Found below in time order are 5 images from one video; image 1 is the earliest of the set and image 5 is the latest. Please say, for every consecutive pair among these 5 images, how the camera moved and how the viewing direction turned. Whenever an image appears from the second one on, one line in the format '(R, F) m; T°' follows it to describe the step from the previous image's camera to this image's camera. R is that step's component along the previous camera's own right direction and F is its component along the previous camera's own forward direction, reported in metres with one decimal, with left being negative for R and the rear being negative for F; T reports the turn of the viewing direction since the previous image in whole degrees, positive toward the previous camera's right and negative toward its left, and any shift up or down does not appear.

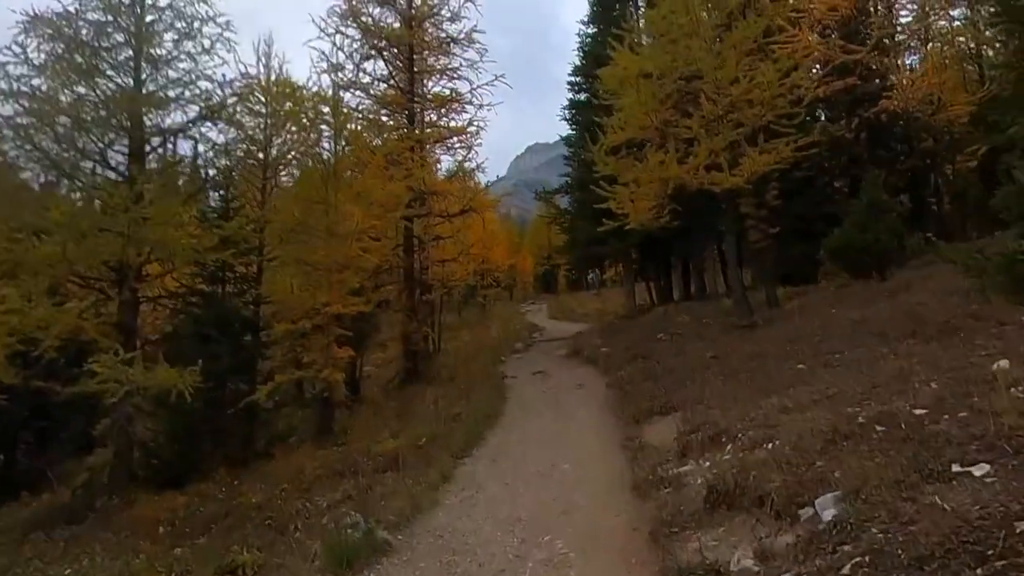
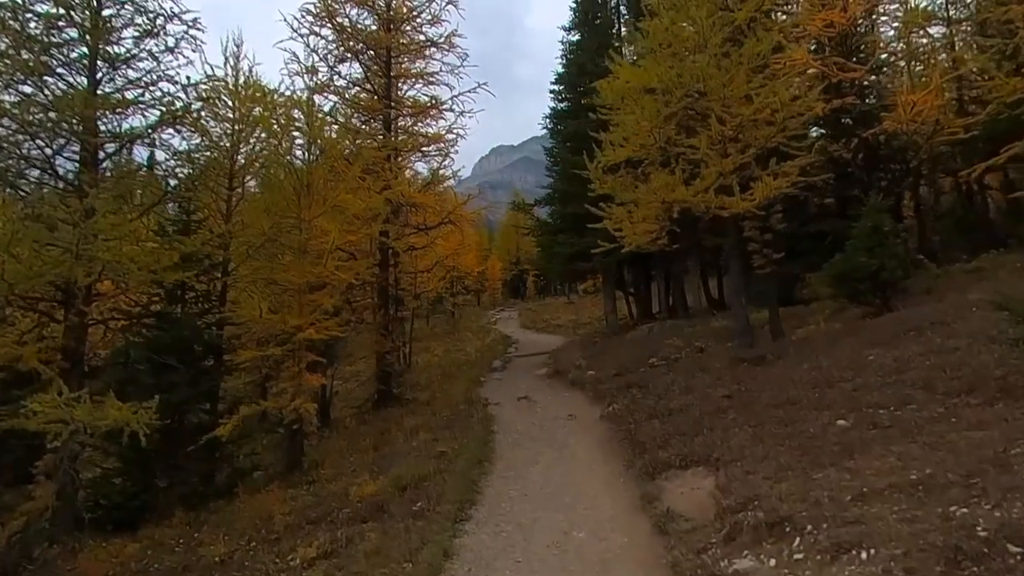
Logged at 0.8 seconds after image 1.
(-0.5, +0.9) m; +3°
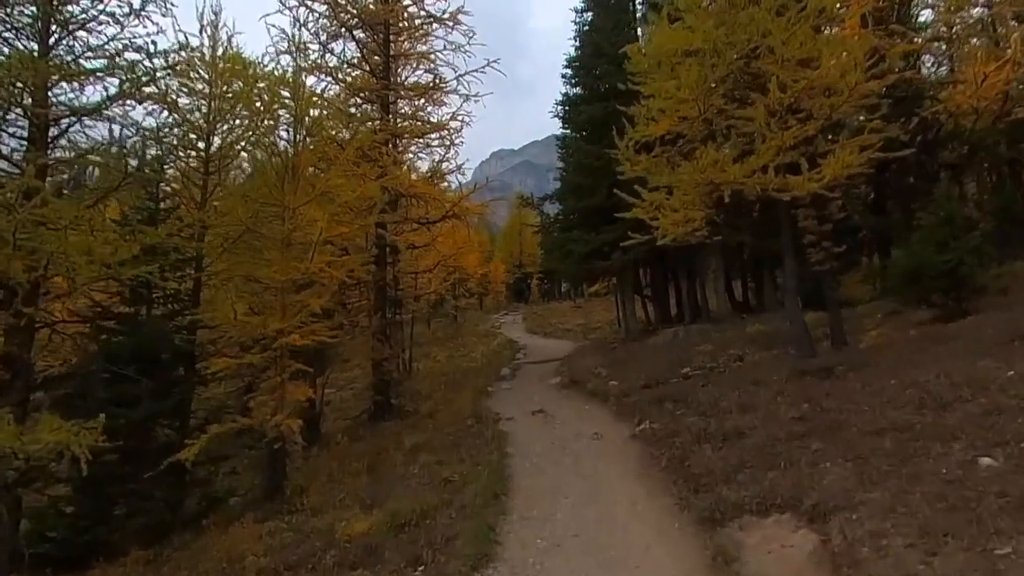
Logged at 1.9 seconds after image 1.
(-0.2, +1.8) m; 0°
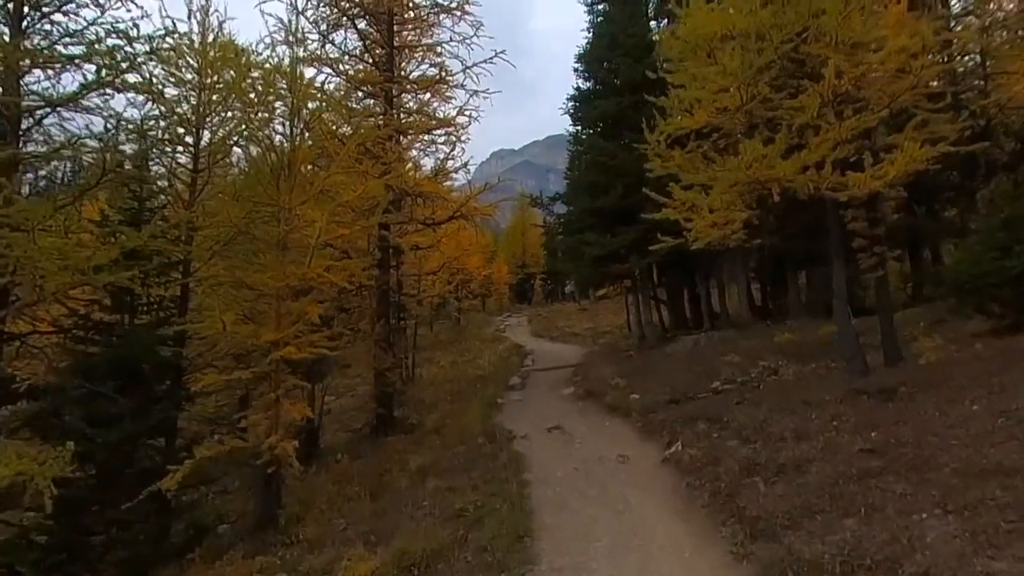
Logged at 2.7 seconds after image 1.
(-0.3, +1.0) m; 0°
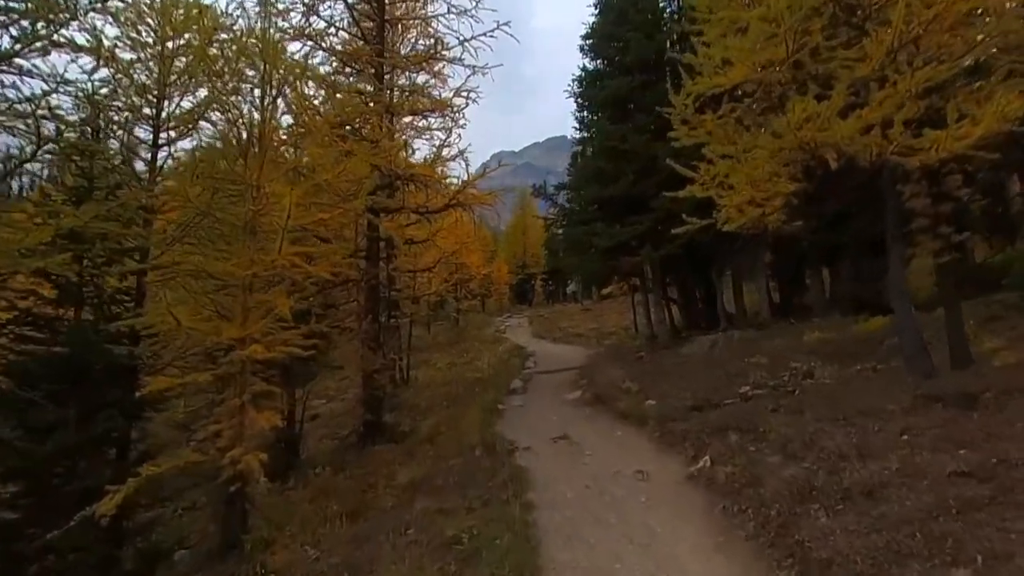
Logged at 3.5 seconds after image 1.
(0.0, +1.4) m; 0°
